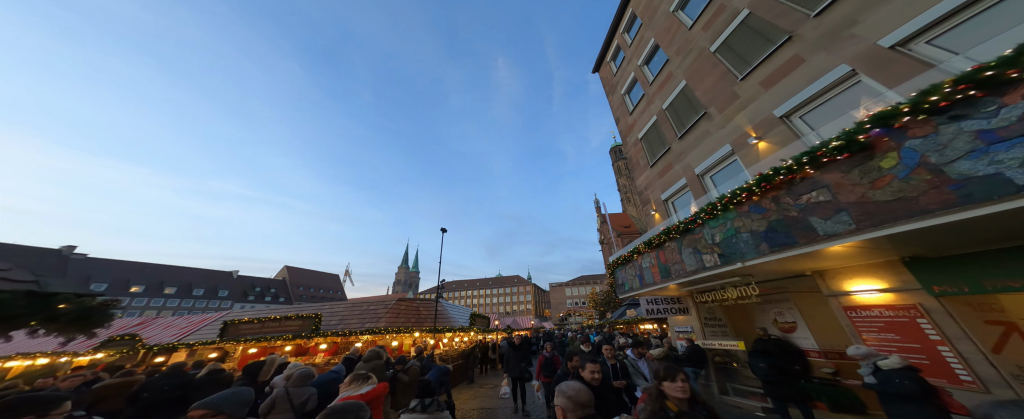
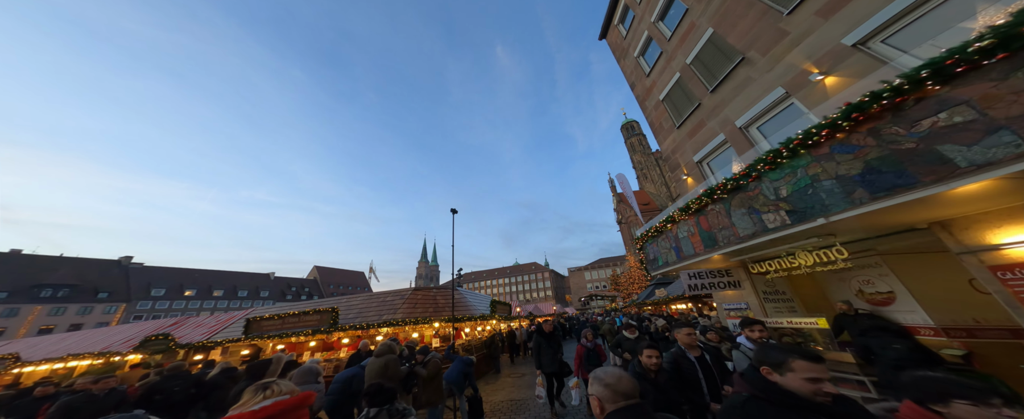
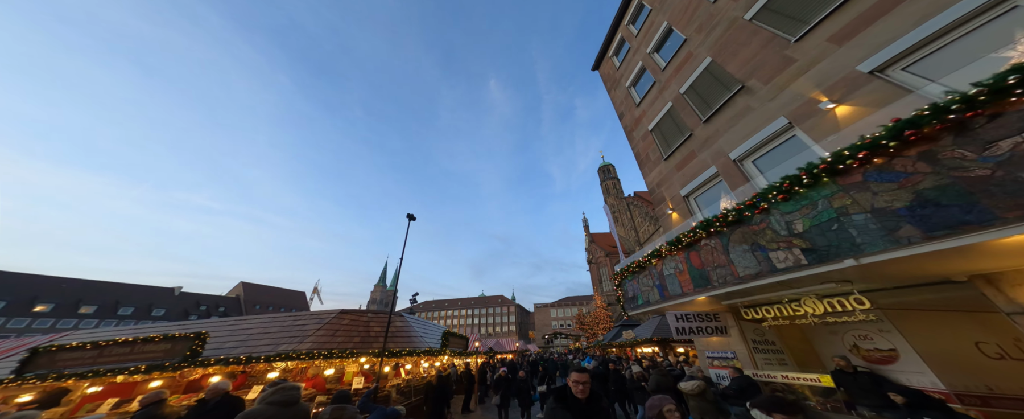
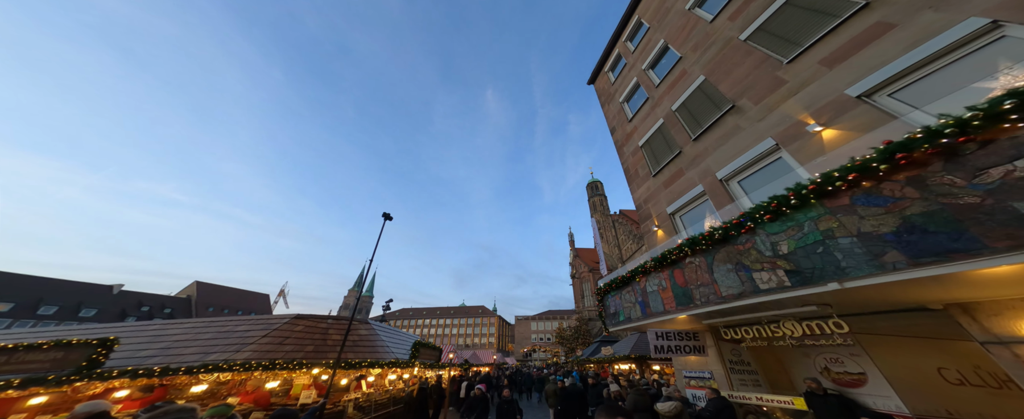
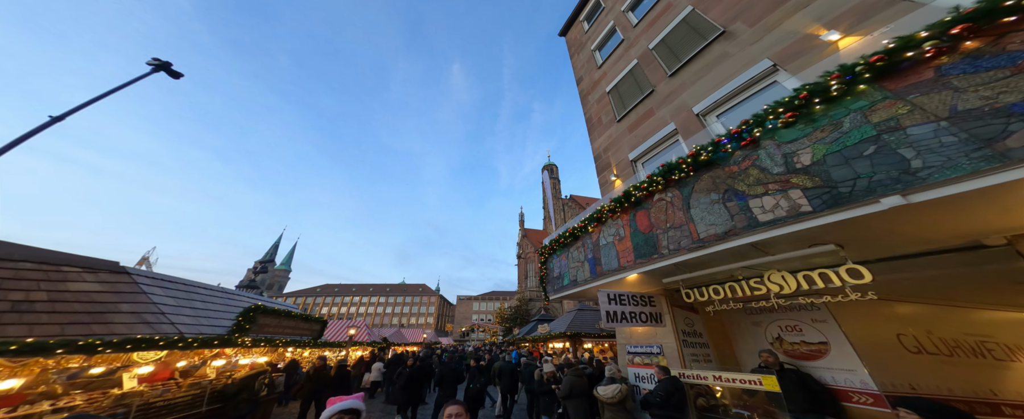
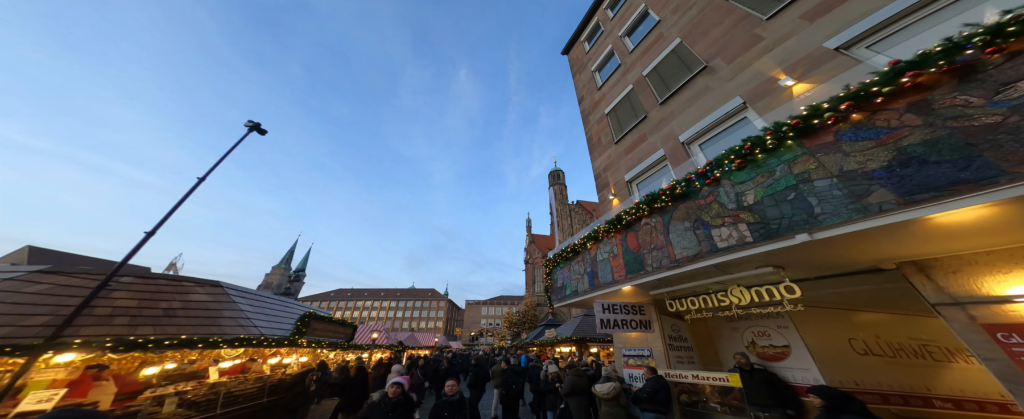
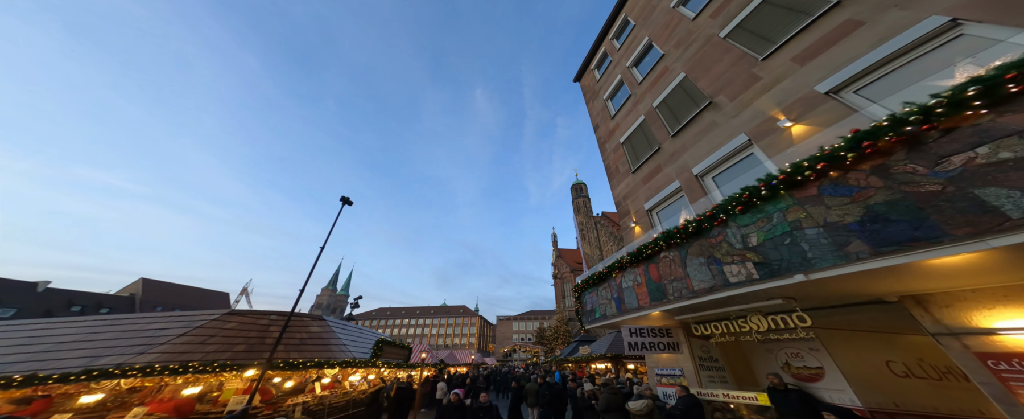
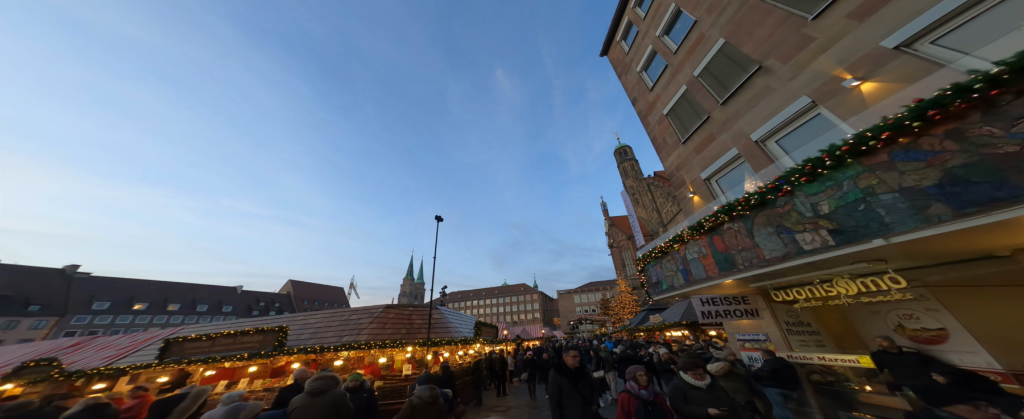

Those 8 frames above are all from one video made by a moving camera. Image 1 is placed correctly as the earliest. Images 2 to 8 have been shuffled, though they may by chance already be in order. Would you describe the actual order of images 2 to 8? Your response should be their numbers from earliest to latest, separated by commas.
2, 8, 3, 4, 7, 6, 5
